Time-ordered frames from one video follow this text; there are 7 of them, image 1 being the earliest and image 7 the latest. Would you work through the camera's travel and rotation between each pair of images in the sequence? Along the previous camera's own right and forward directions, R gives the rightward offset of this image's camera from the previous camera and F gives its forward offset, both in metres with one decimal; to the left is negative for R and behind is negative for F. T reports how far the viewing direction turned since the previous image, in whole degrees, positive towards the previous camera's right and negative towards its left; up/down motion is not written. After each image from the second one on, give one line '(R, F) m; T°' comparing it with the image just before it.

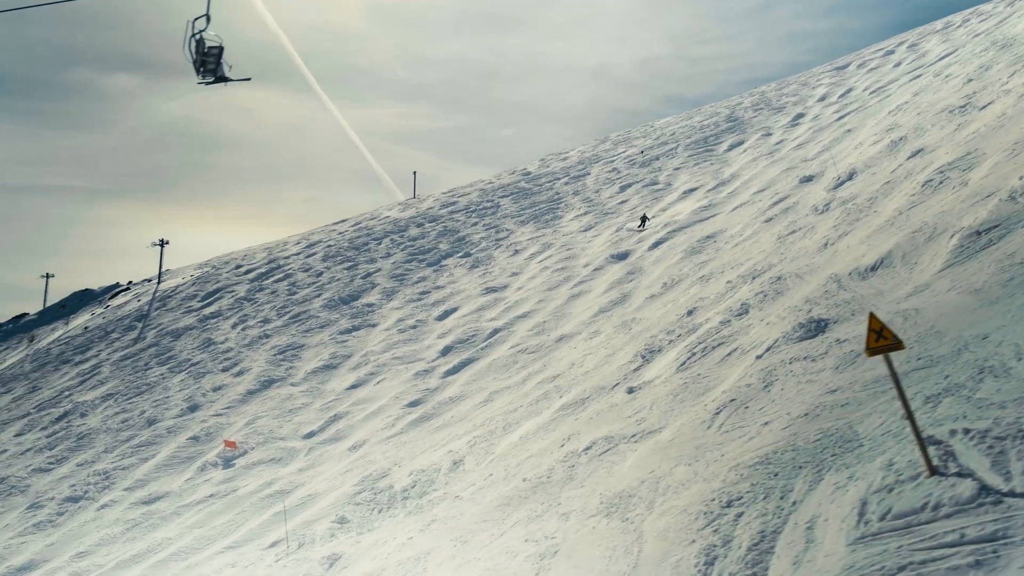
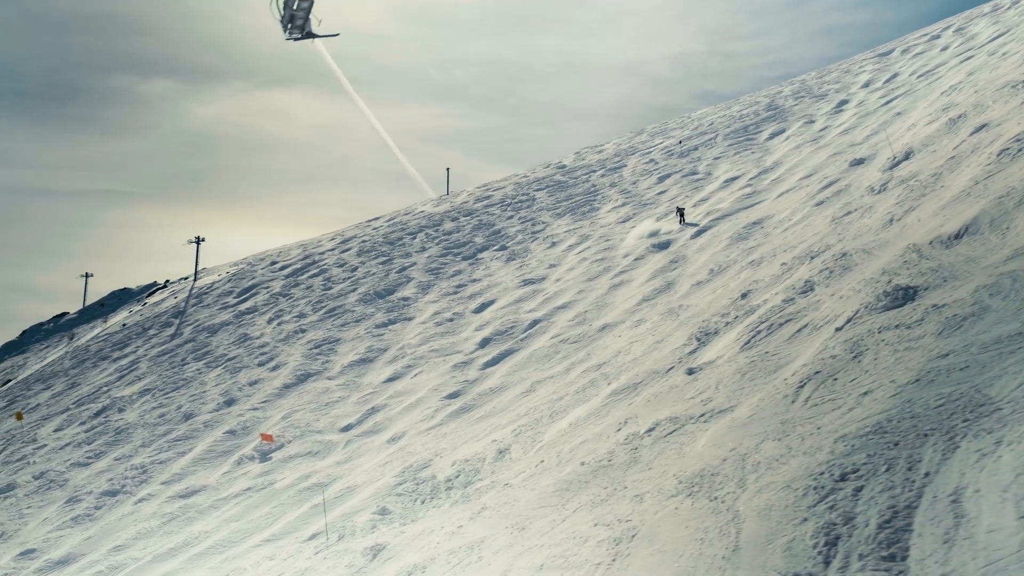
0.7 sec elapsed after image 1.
(-0.3, +0.8) m; -2°
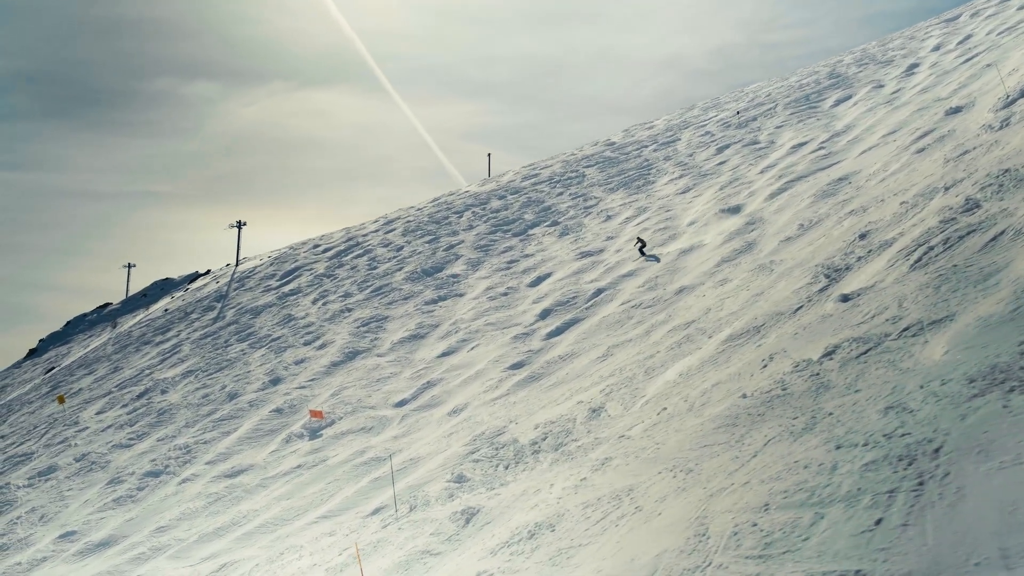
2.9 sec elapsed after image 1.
(-0.9, +2.1) m; -2°
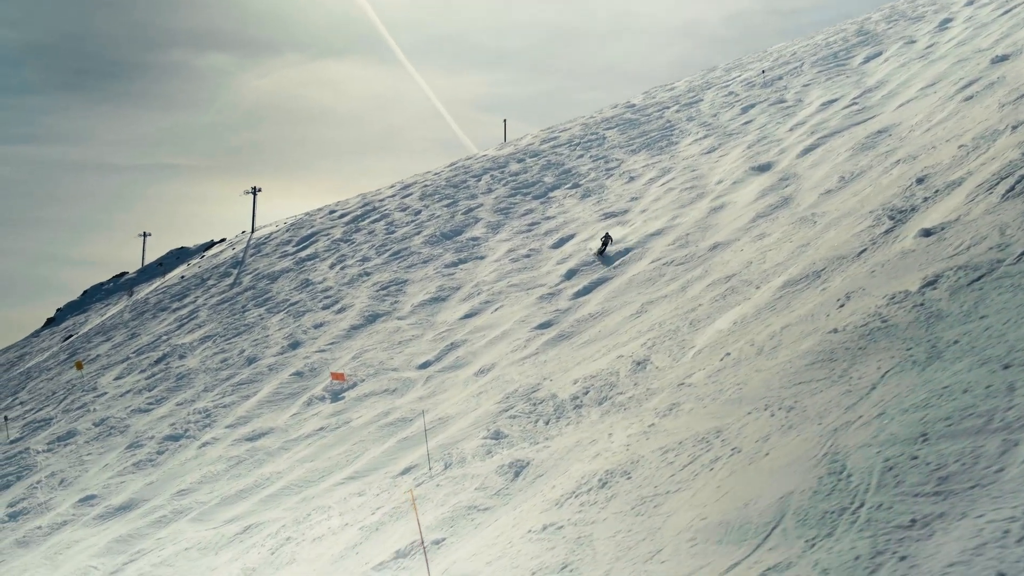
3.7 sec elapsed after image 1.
(-0.4, +0.8) m; -1°
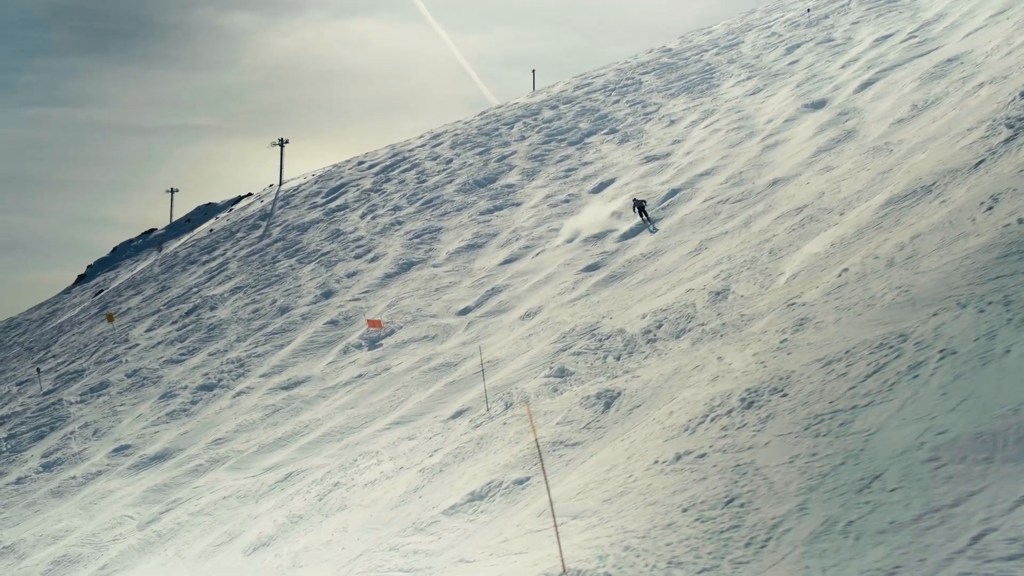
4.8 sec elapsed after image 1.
(-0.5, +1.2) m; -2°
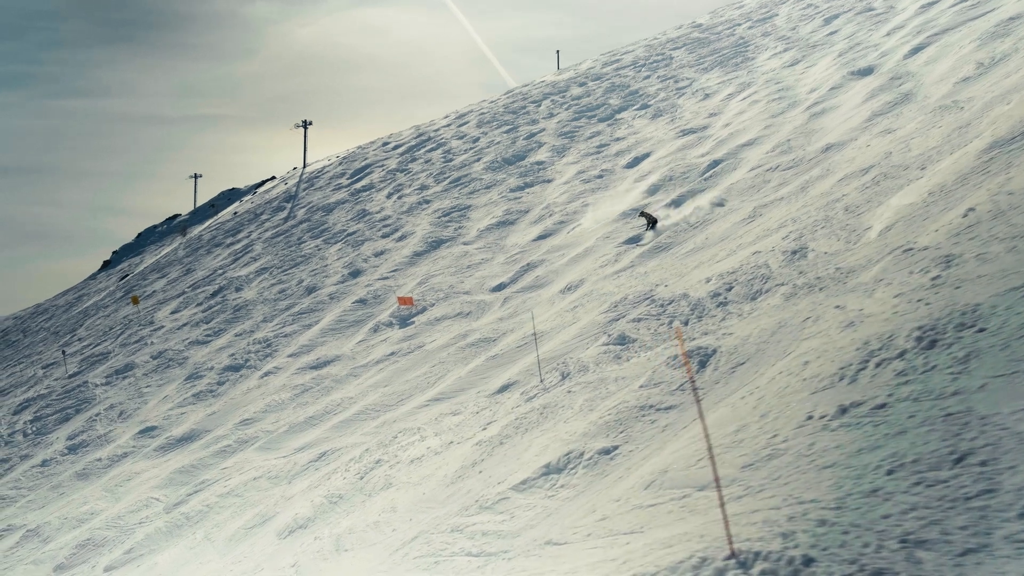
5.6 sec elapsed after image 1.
(-0.4, +1.0) m; -1°
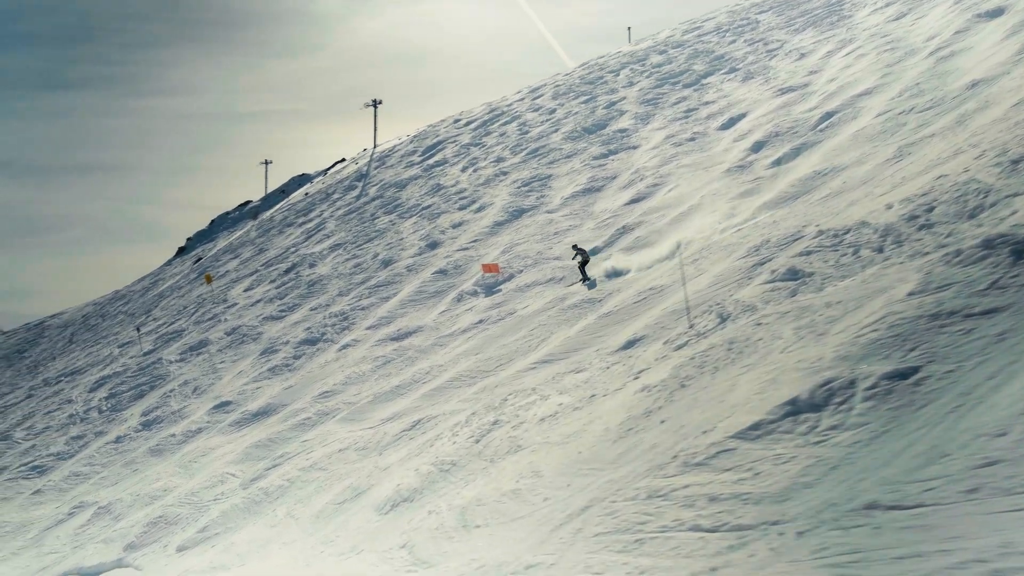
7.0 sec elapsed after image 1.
(-0.8, +1.8) m; -4°
